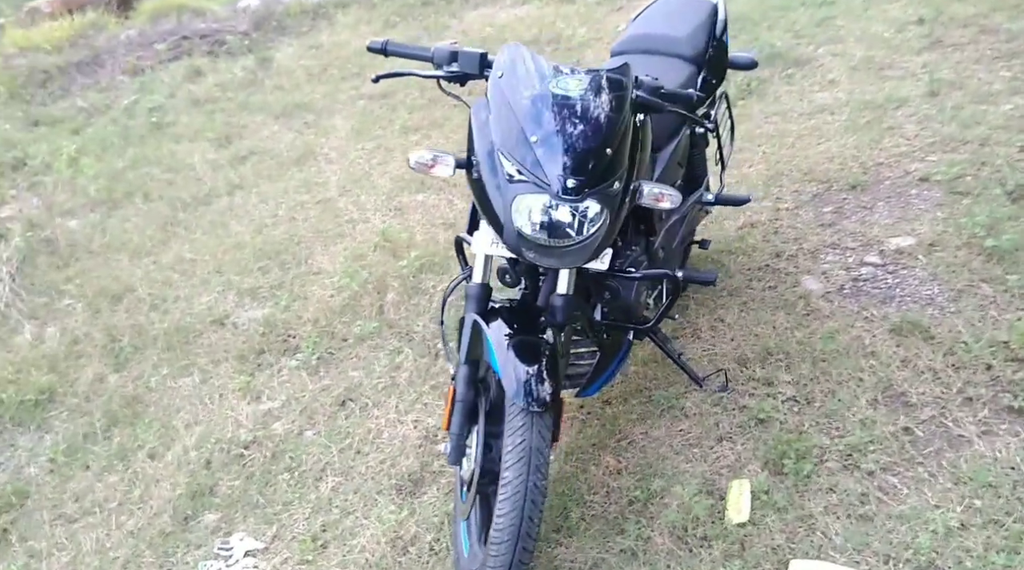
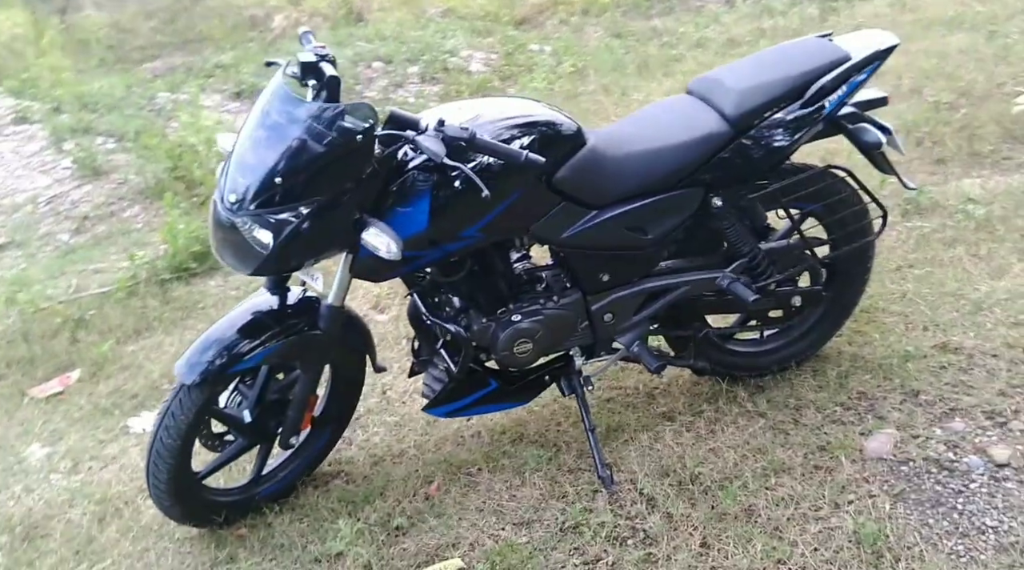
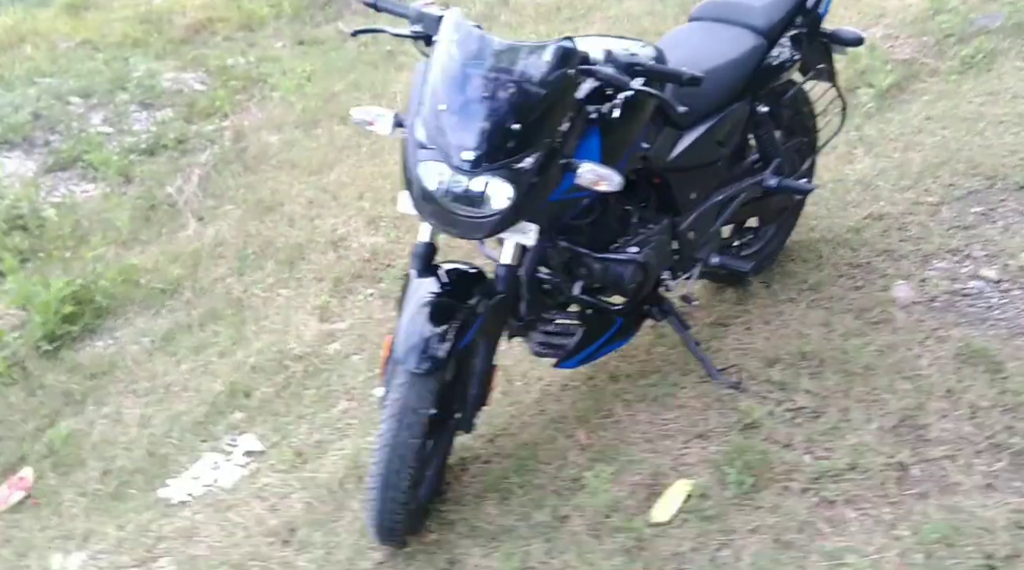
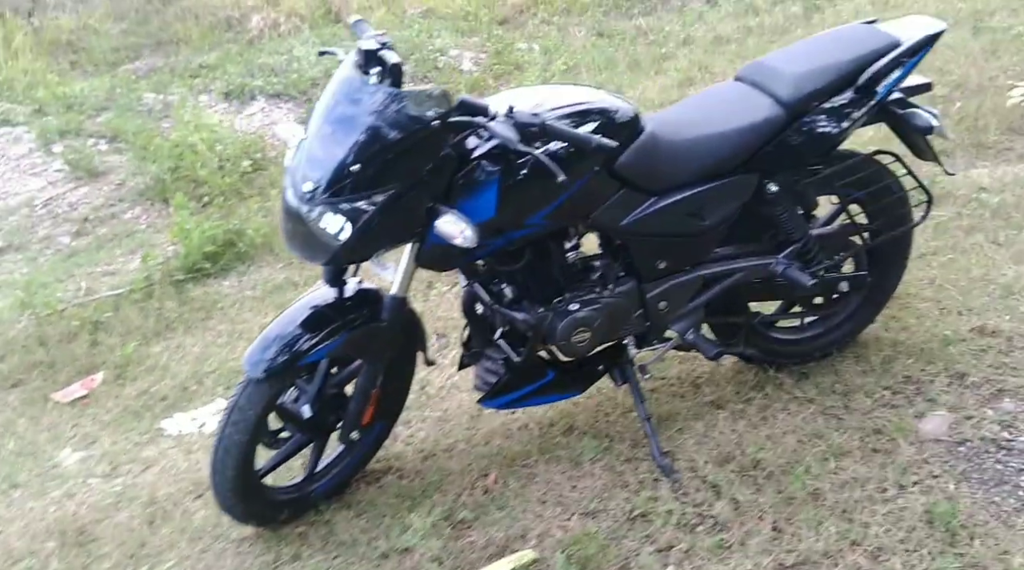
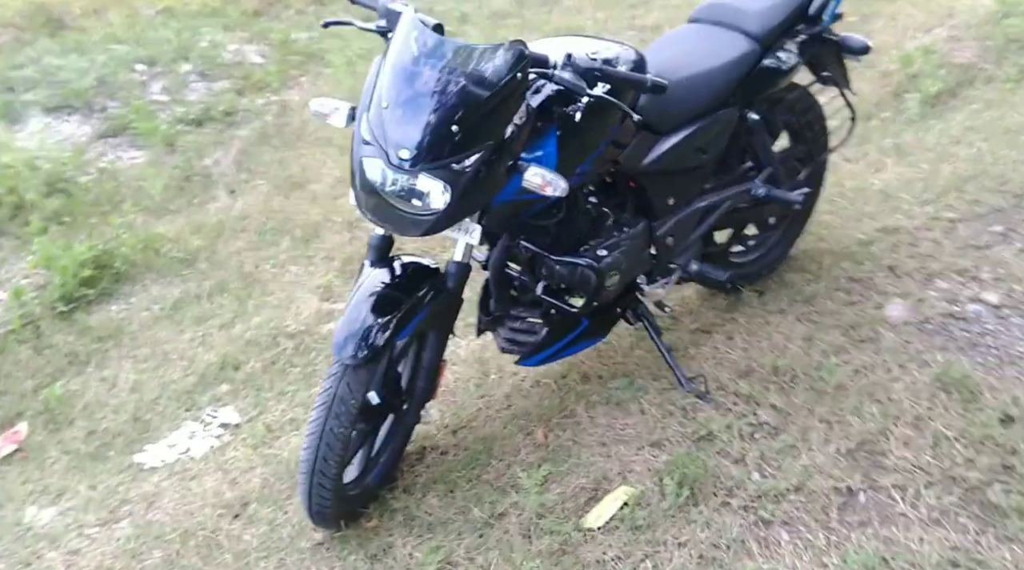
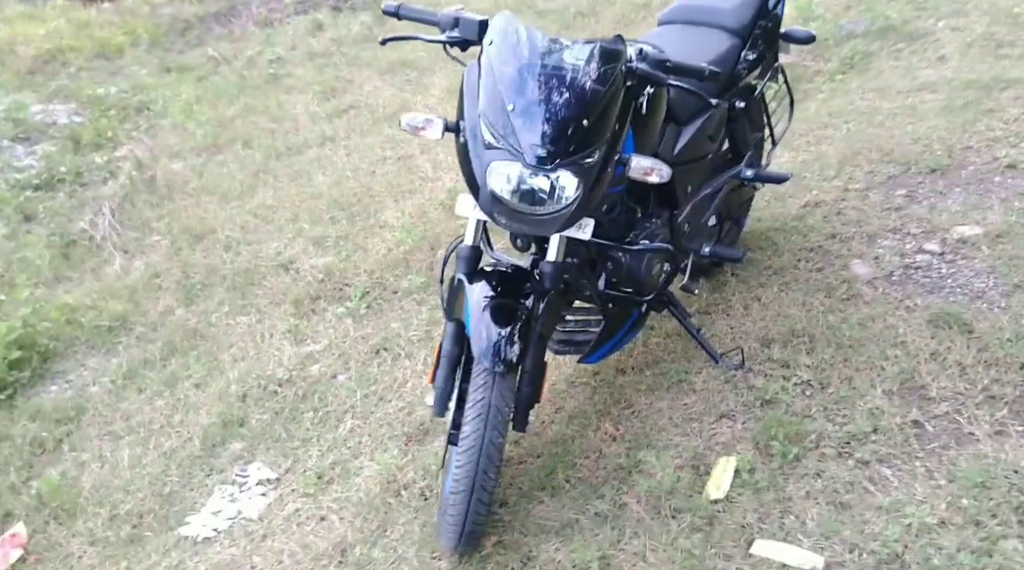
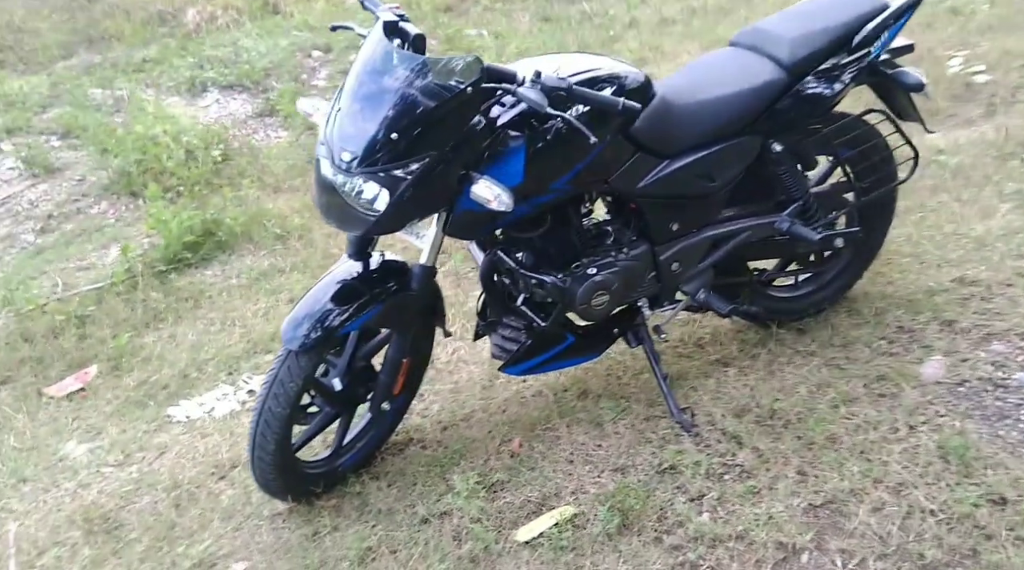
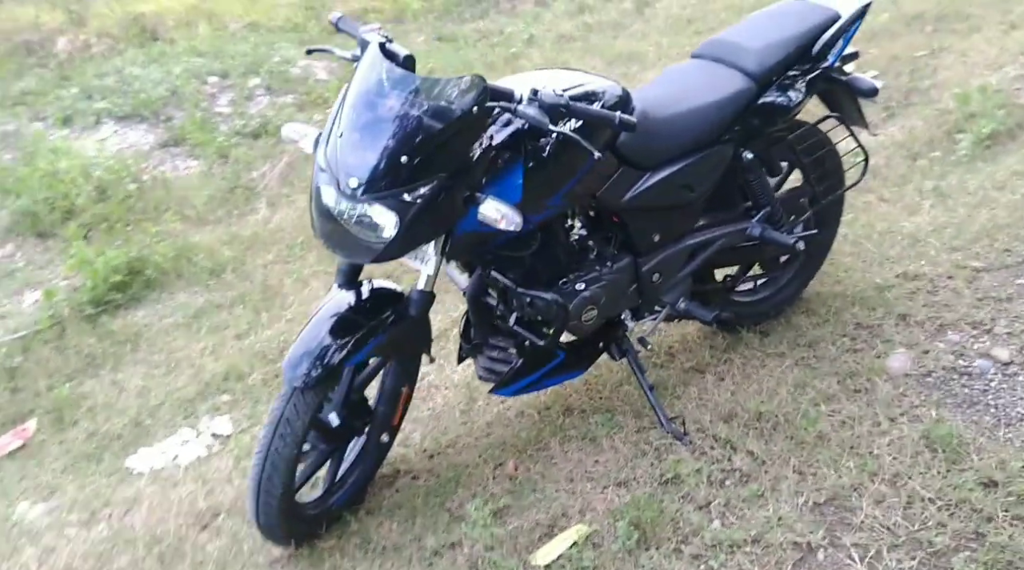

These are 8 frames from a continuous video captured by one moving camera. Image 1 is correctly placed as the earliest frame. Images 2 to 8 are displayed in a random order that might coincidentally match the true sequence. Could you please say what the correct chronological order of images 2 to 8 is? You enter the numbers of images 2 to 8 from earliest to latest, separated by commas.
6, 3, 5, 8, 7, 4, 2
